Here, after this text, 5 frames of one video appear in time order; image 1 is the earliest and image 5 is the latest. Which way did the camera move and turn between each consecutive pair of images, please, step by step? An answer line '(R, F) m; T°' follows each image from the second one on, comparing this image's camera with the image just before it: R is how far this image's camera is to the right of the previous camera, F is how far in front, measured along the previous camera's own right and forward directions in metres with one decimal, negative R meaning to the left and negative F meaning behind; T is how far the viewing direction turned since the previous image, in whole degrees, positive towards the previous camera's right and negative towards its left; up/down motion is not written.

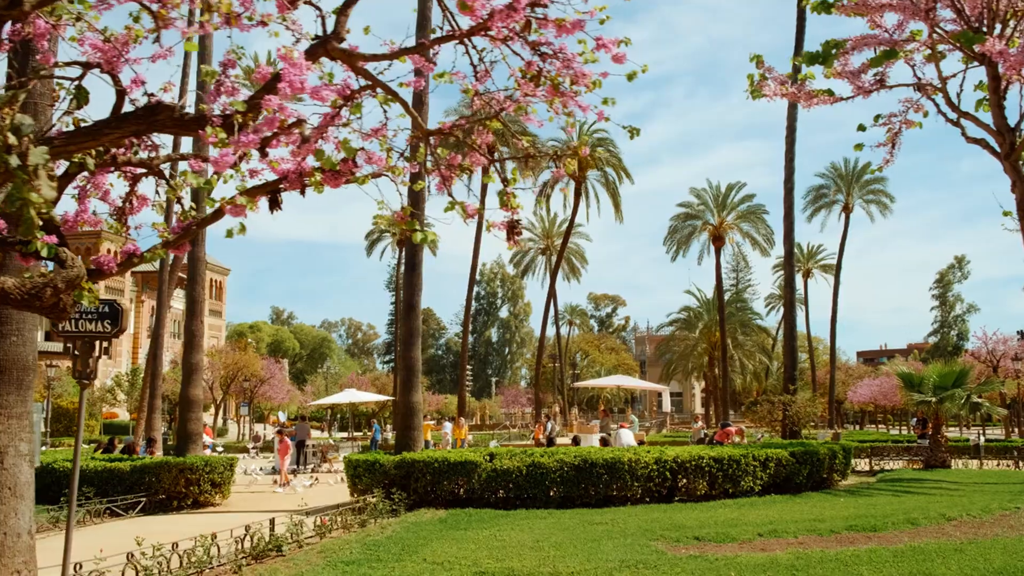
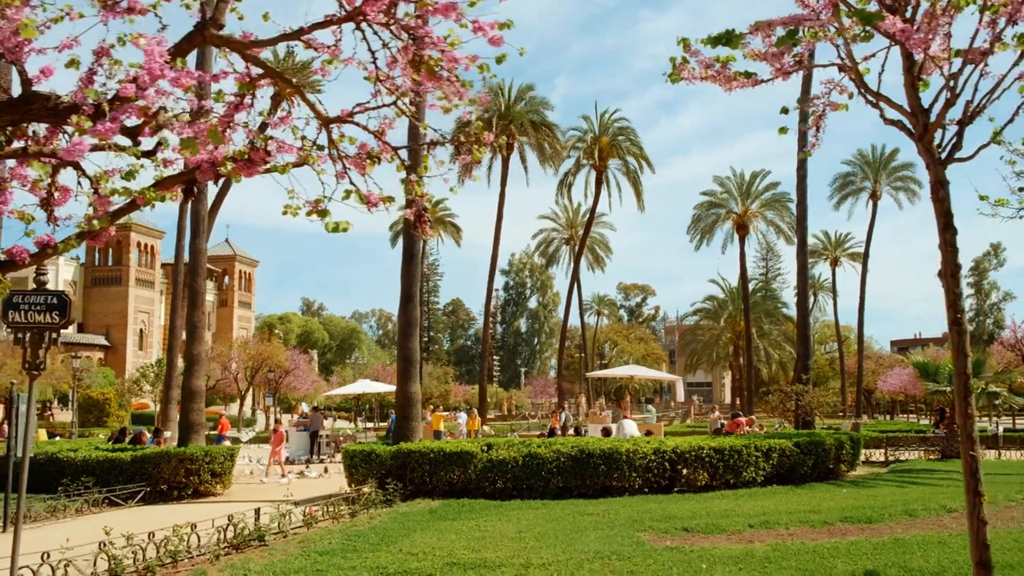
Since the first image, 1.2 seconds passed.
(+0.6, +0.1) m; -2°
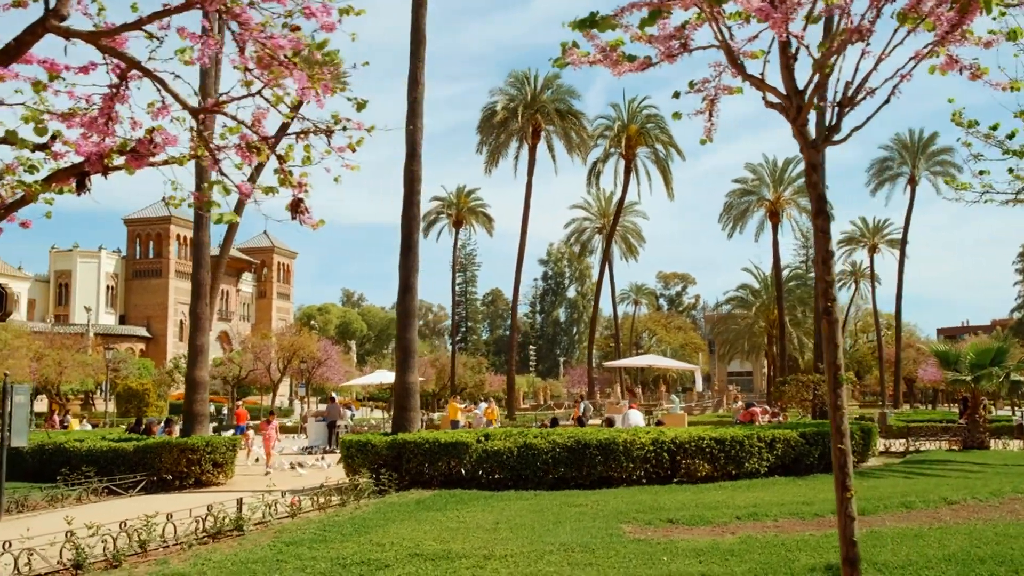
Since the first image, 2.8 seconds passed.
(+0.7, +0.1) m; -2°
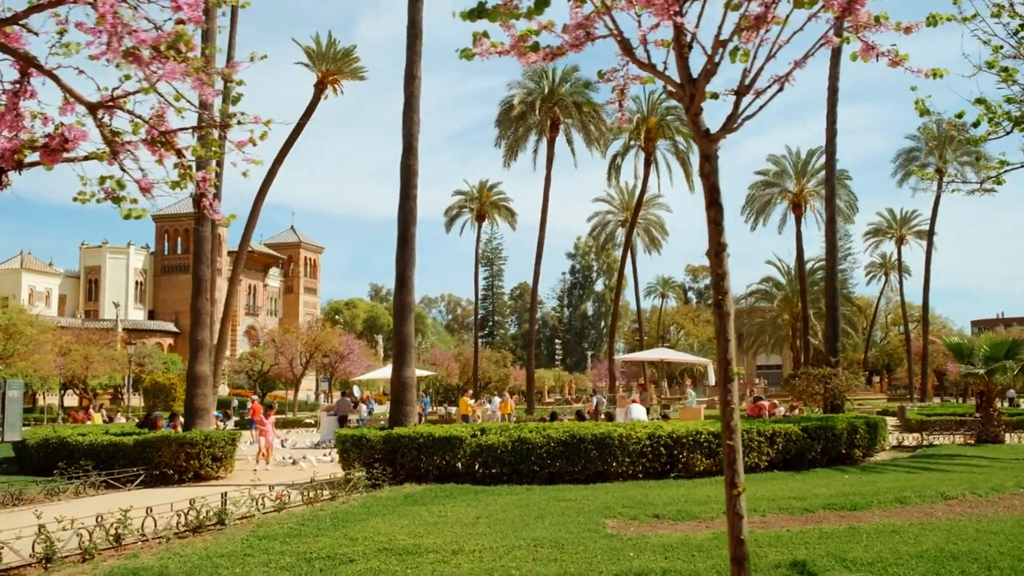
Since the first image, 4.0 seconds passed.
(+0.6, +0.1) m; -2°
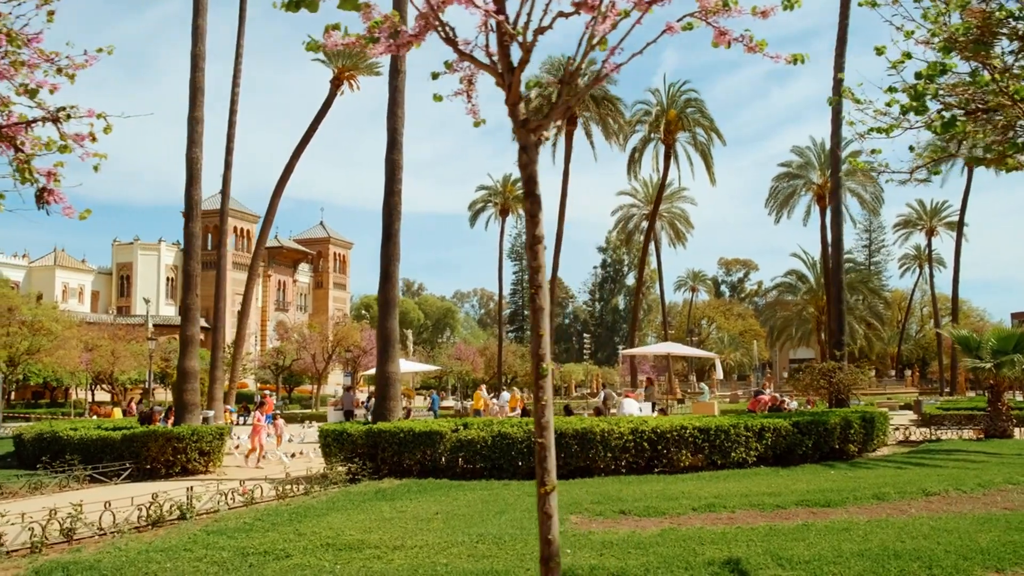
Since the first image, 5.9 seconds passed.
(+0.9, +0.1) m; -2°
